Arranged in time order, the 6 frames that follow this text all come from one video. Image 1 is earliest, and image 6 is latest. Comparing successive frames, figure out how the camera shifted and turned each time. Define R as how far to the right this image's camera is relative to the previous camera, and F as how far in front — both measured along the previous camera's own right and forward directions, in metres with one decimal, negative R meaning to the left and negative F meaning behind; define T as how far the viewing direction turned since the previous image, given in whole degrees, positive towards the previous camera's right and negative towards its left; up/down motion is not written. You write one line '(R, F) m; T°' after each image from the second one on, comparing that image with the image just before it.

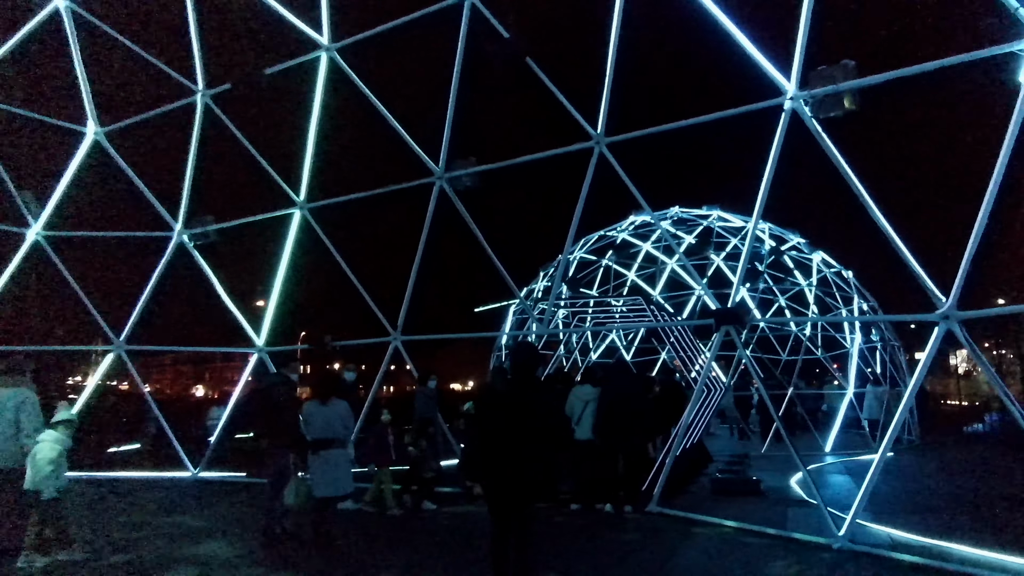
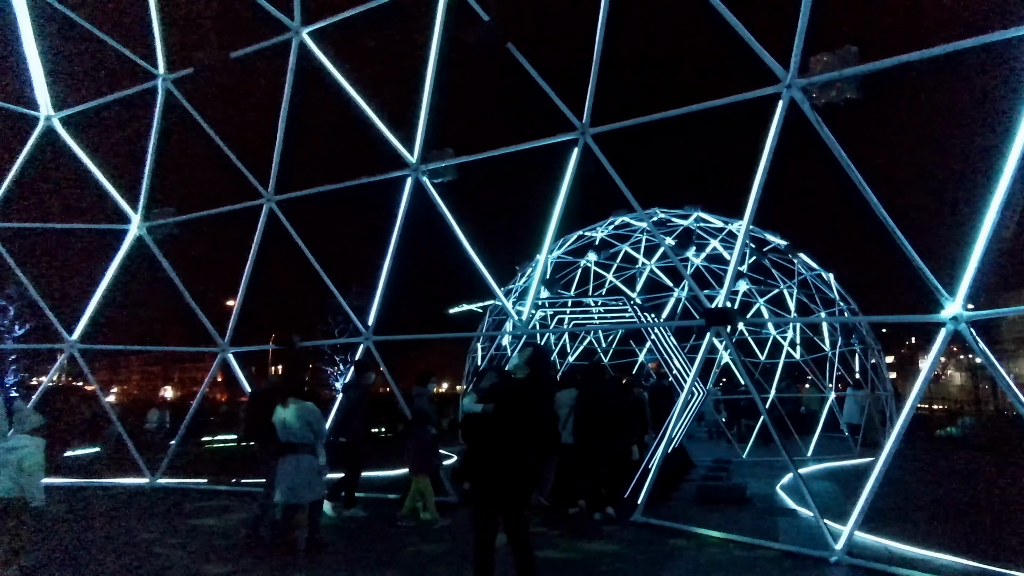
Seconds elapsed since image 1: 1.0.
(0.0, +0.6) m; +2°
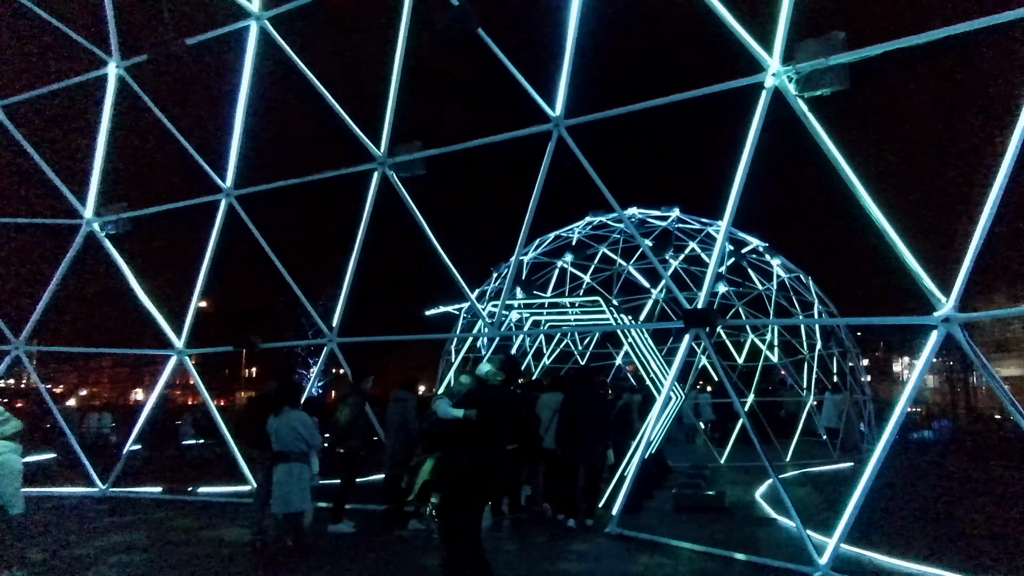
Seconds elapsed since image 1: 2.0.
(+0.1, +0.5) m; +2°
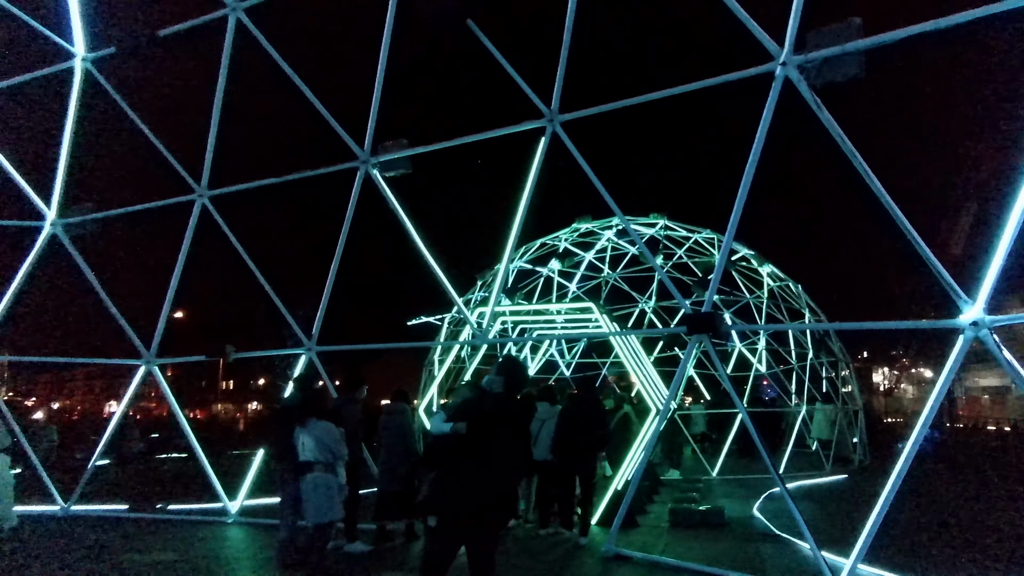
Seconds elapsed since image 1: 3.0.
(-0.1, +0.6) m; +1°
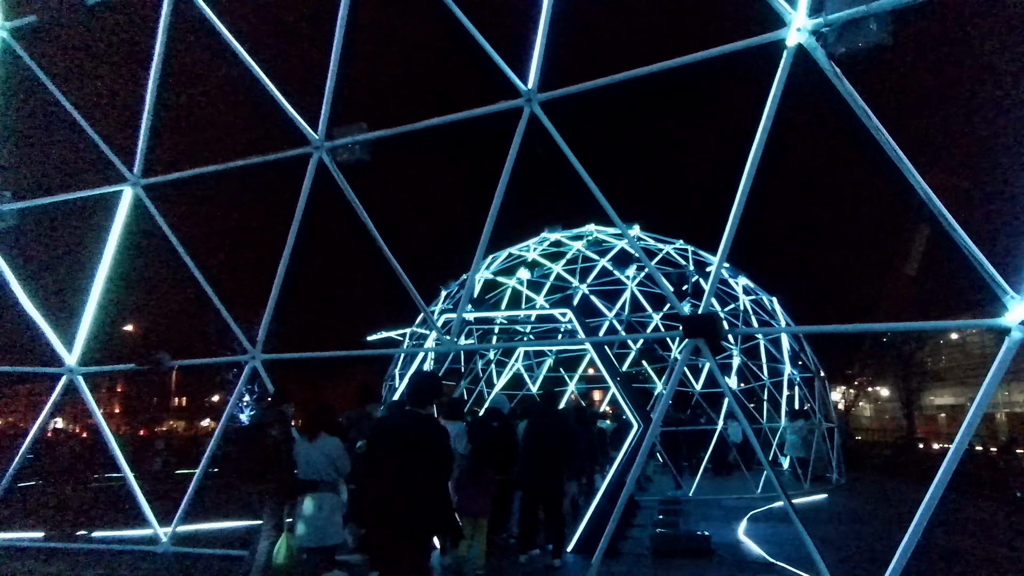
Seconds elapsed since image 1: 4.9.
(-0.1, +1.1) m; +3°
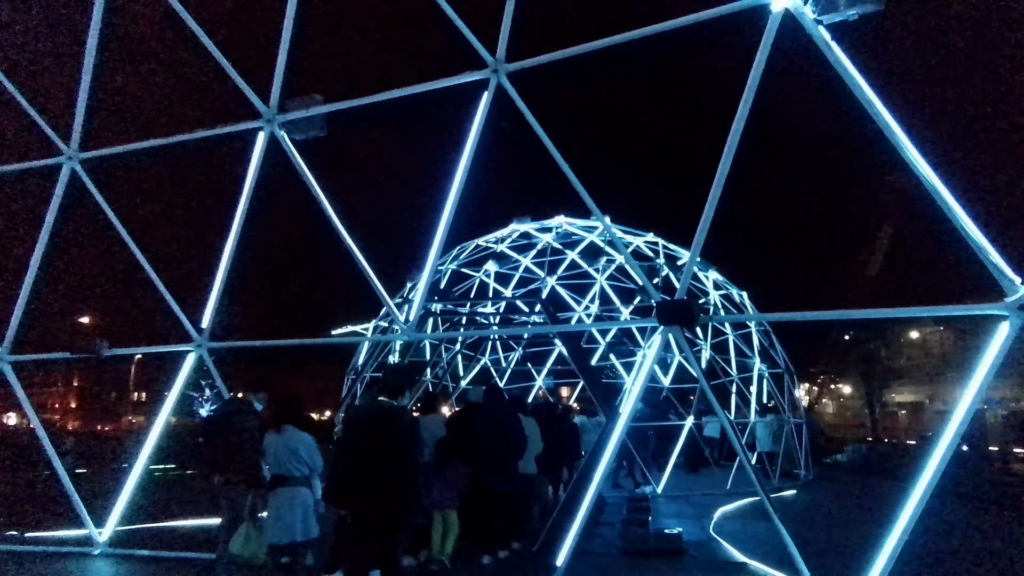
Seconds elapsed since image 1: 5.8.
(0.0, +0.5) m; +2°
